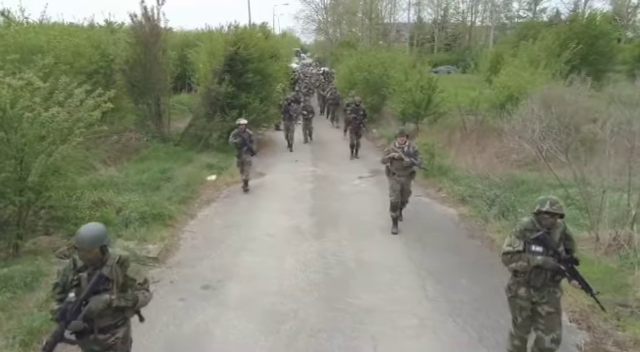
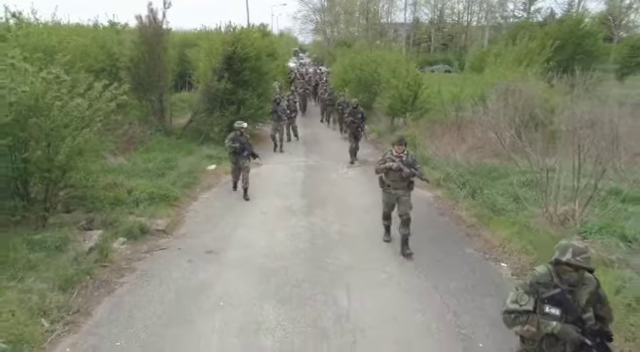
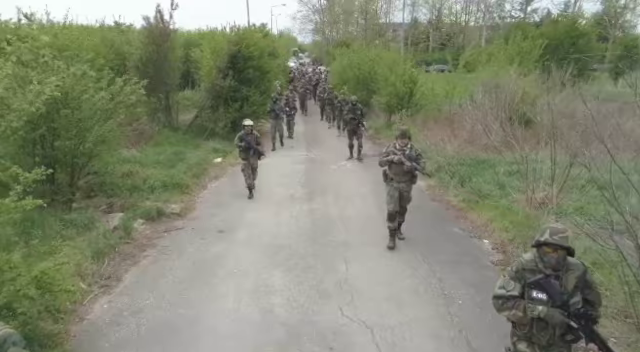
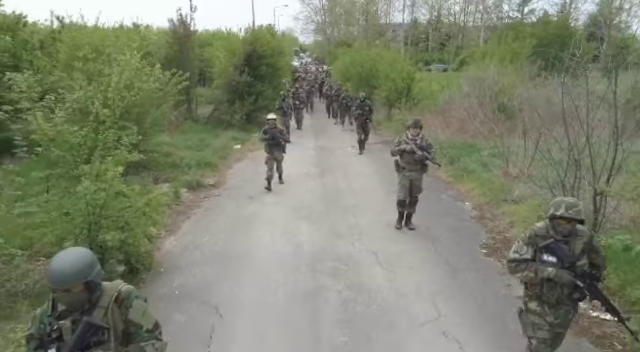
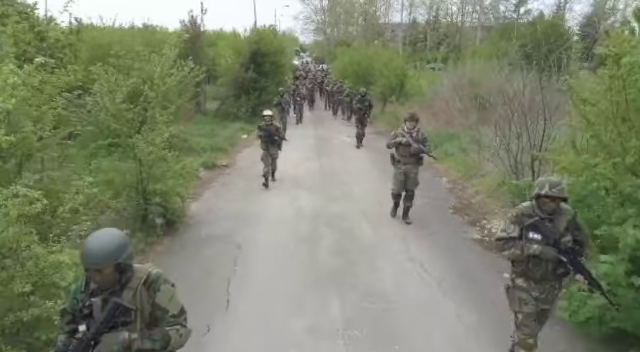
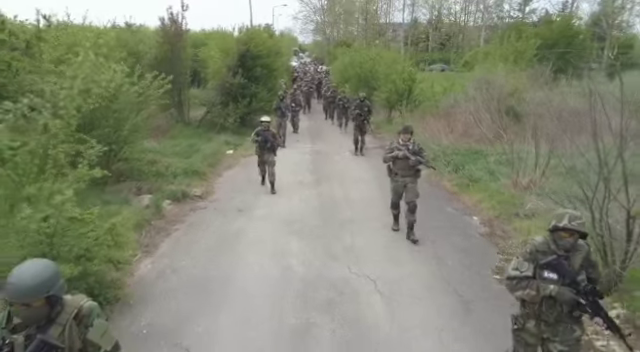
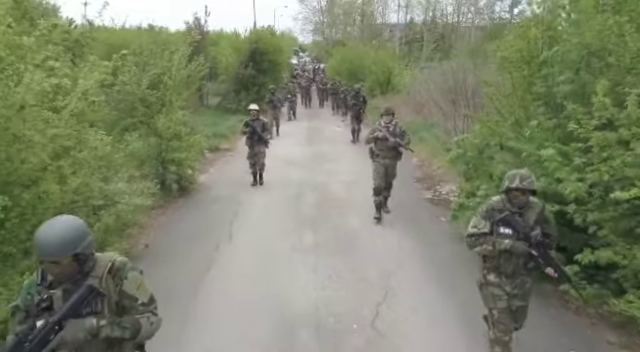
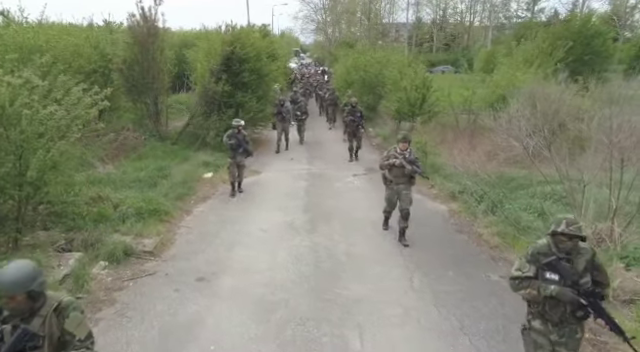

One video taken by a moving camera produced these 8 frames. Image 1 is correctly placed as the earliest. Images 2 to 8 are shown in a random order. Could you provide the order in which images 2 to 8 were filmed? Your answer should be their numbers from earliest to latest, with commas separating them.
8, 2, 3, 6, 4, 5, 7
